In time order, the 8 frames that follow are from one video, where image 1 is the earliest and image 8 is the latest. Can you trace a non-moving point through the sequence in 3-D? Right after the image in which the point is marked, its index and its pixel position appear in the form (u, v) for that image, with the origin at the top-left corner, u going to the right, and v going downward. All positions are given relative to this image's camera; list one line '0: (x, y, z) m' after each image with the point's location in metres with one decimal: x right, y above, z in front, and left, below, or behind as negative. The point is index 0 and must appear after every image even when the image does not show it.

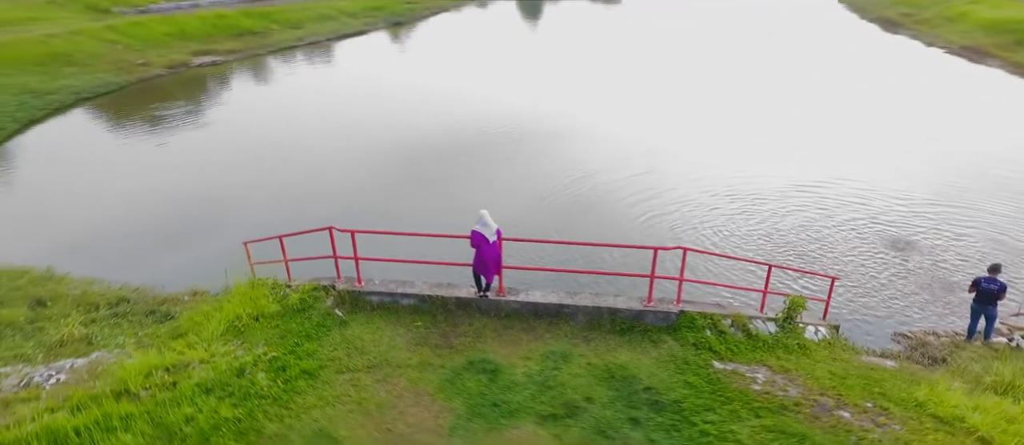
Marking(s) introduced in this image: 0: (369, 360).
0: (-1.6, -1.6, +6.7) m
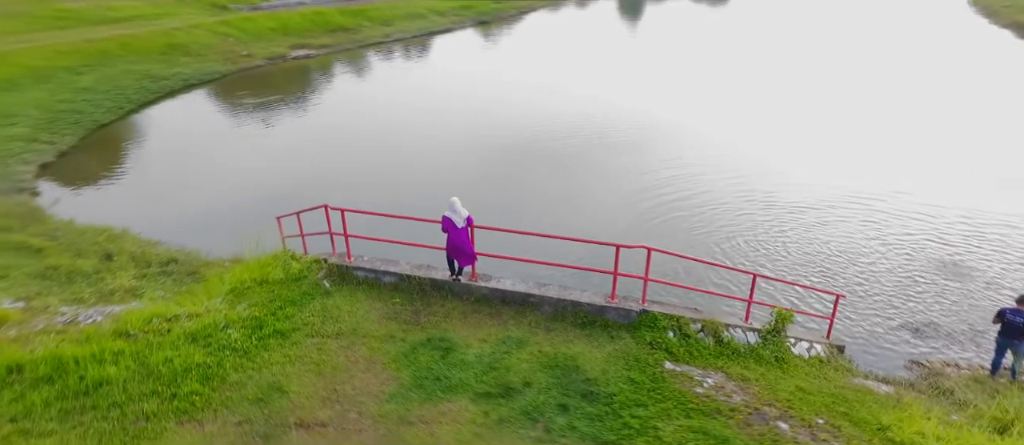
0: (-2.2, -1.3, +7.3) m
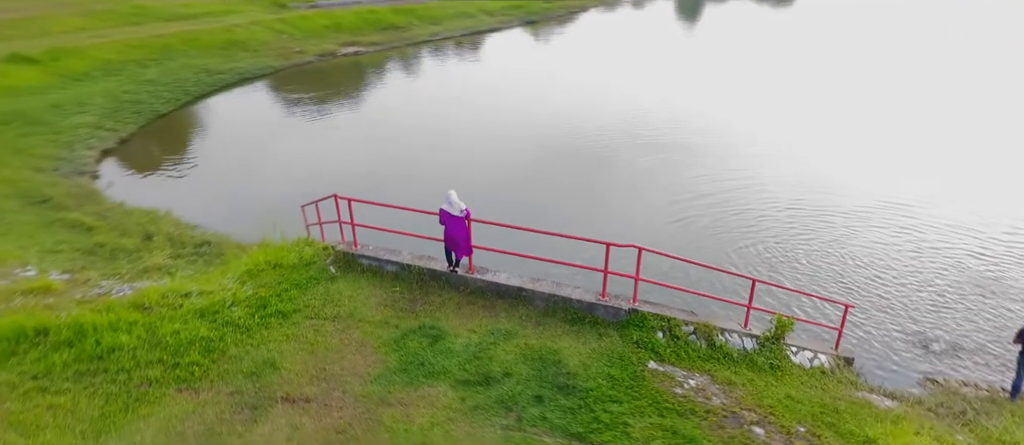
0: (-2.3, -1.2, +7.7) m
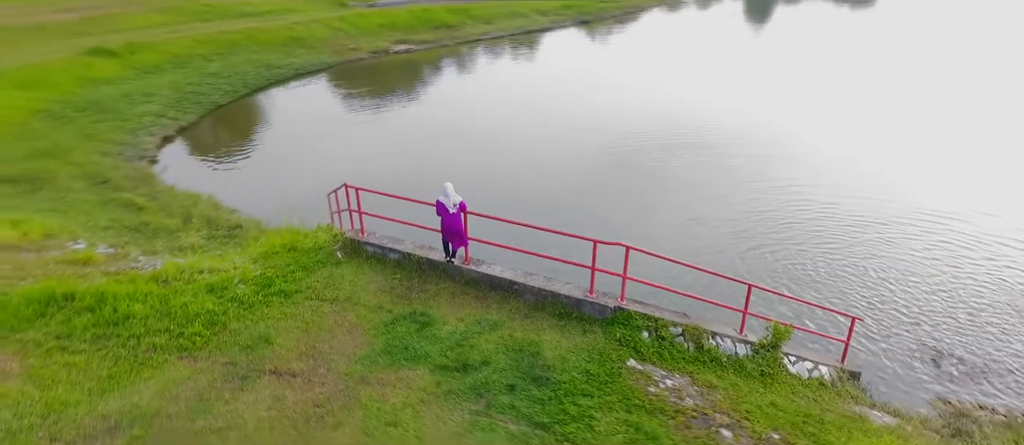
0: (-2.4, -1.0, +8.1) m
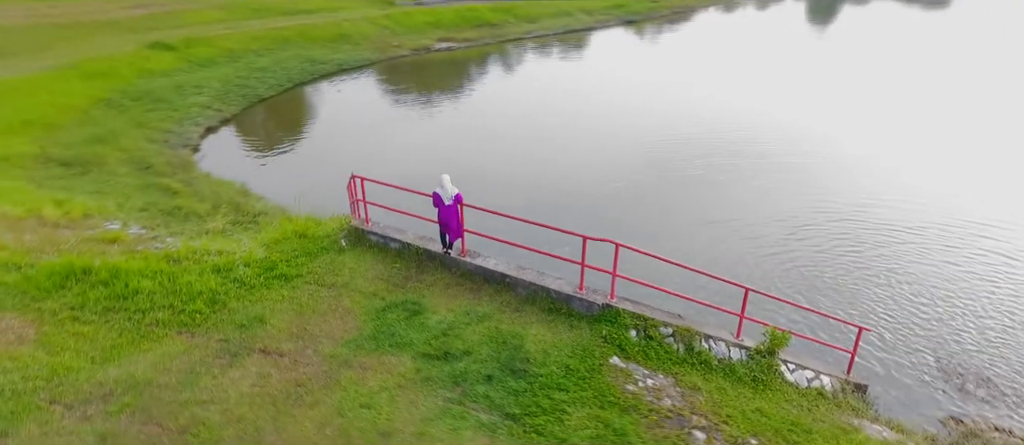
0: (-2.5, -0.8, +8.3) m
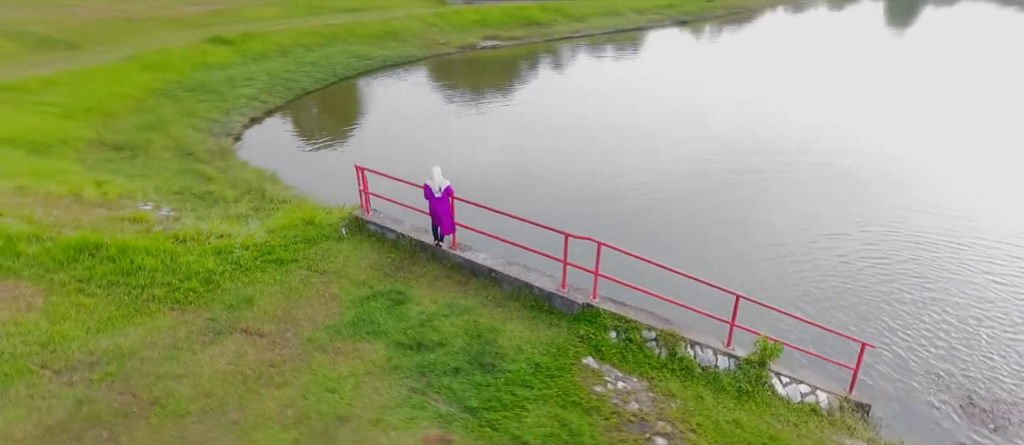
0: (-2.7, -0.7, +8.5) m
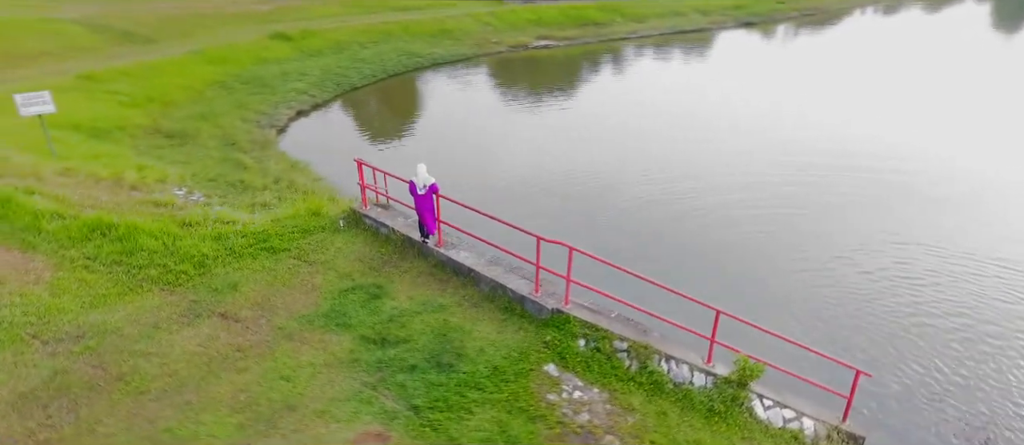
0: (-2.9, -0.5, +8.7) m
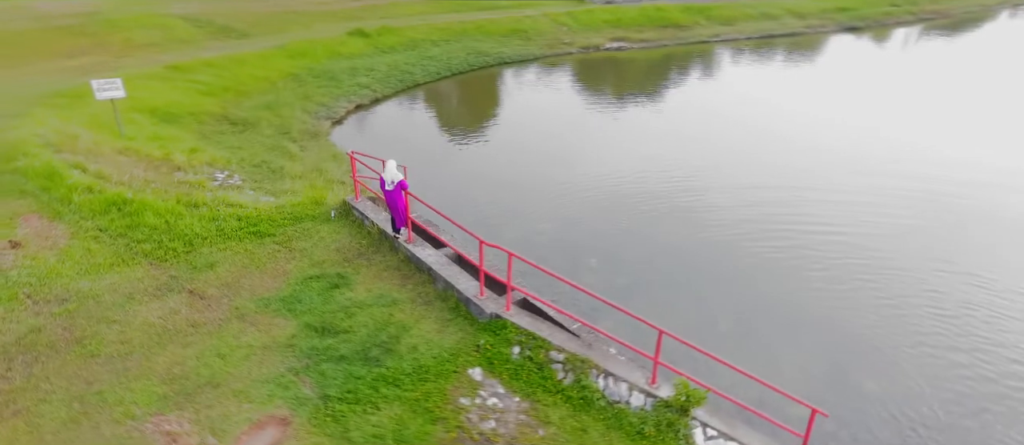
0: (-3.3, -0.4, +9.0) m
